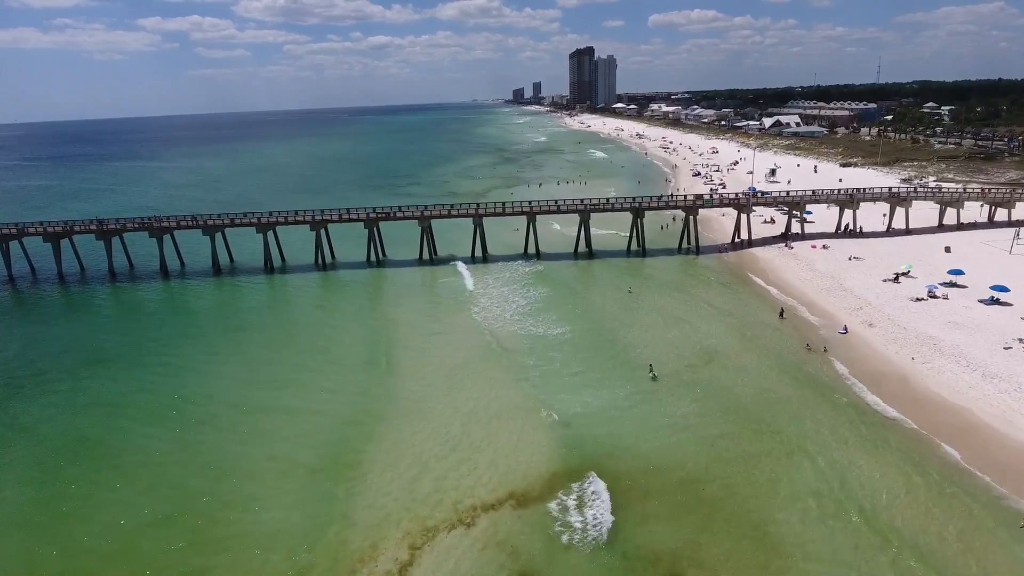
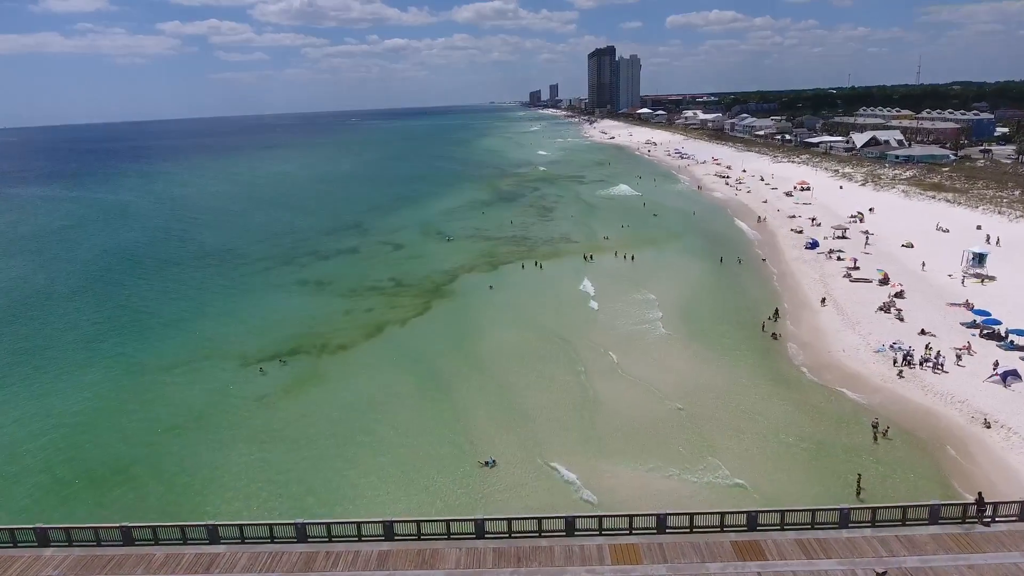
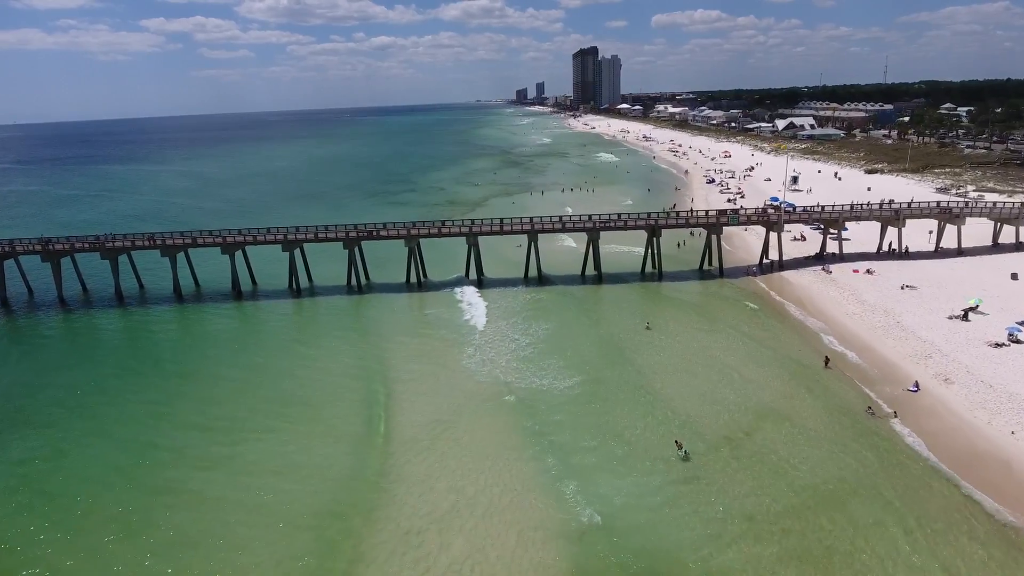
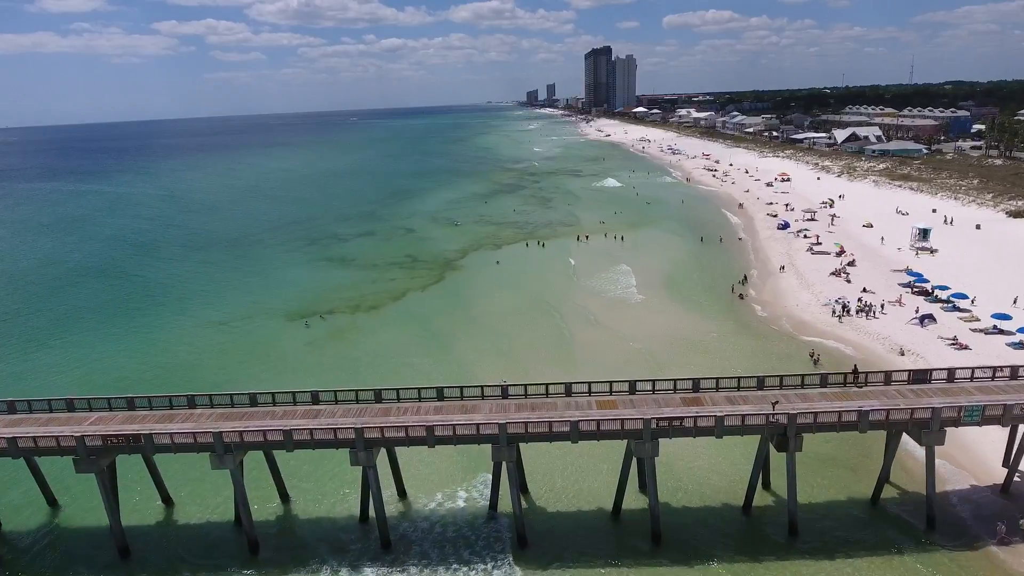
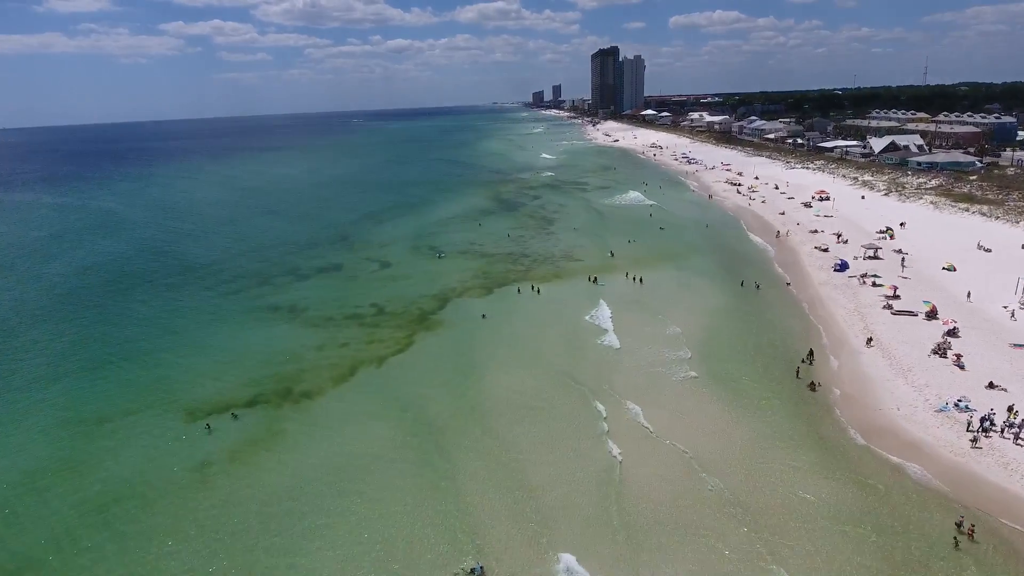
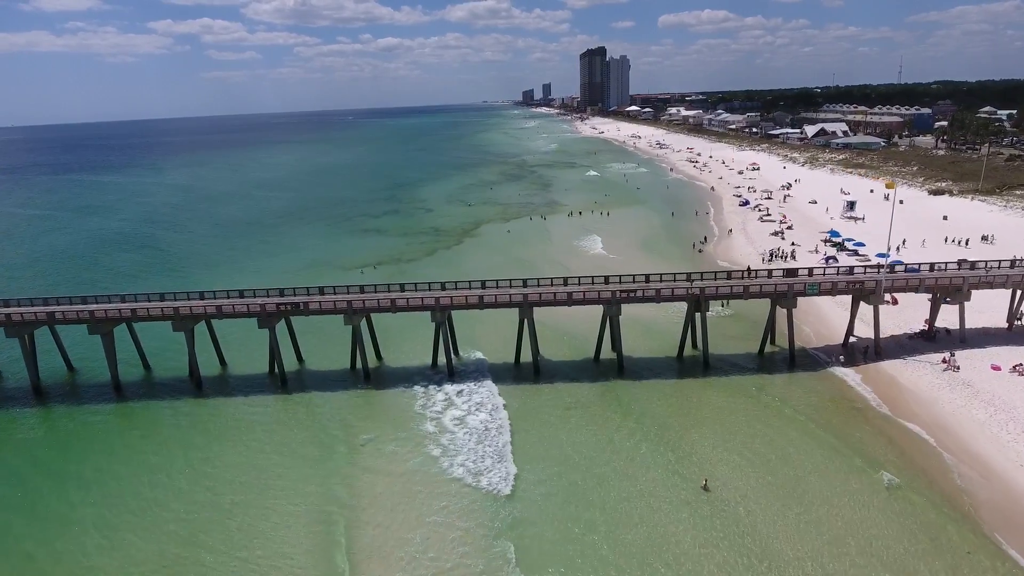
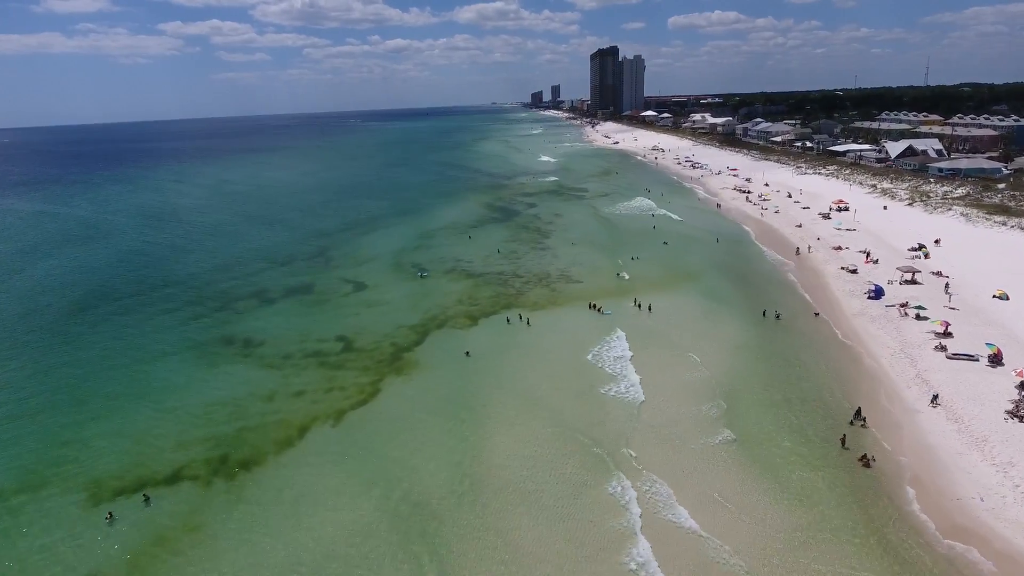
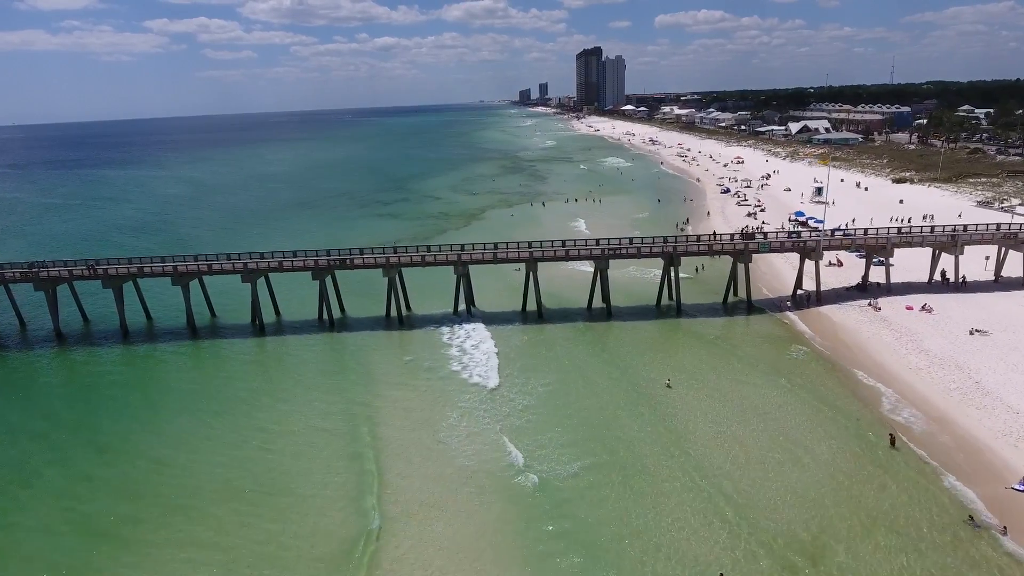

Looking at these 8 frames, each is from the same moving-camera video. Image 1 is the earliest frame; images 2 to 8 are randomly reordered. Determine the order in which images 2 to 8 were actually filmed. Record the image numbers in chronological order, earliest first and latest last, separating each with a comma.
3, 8, 6, 4, 2, 5, 7
